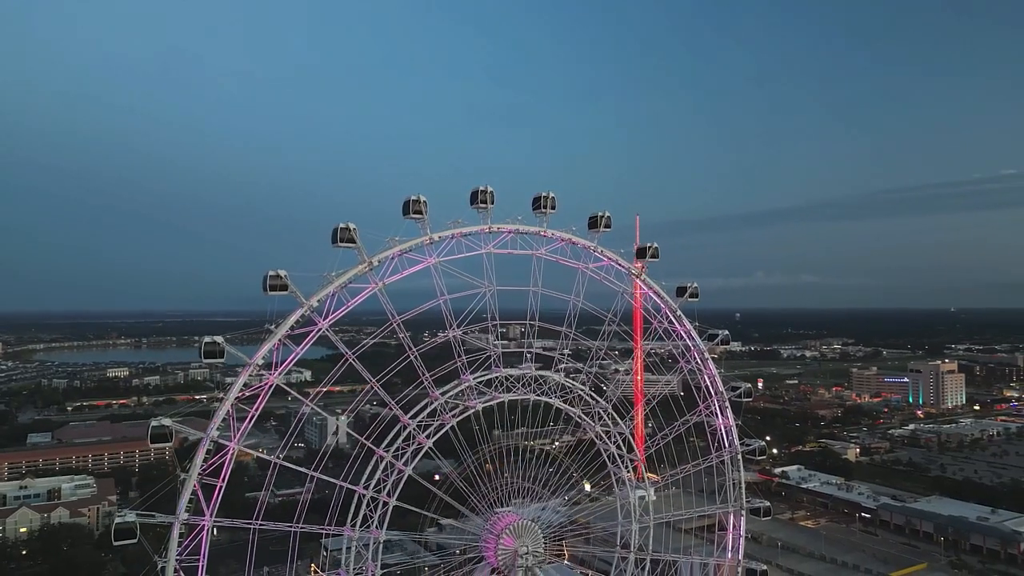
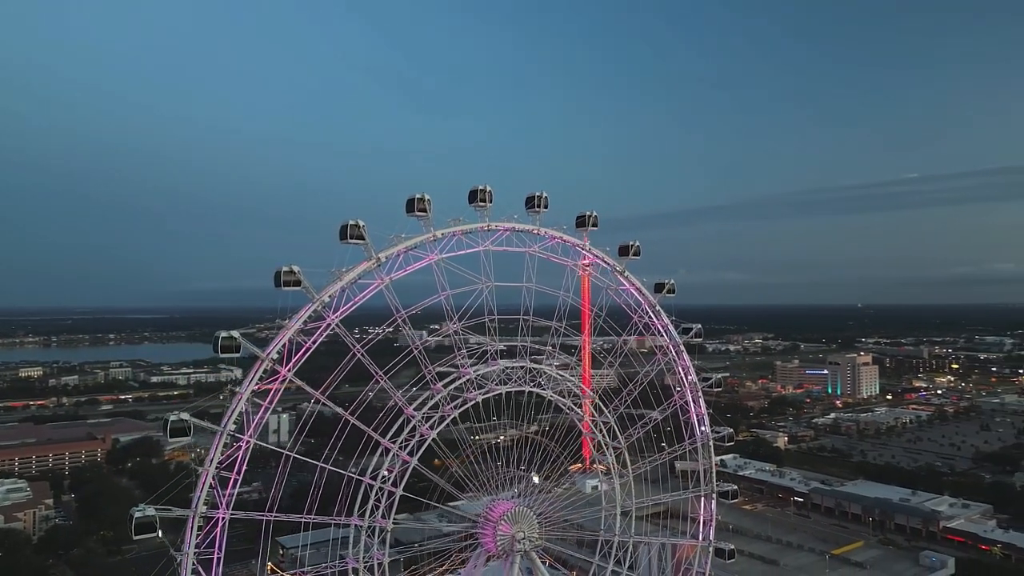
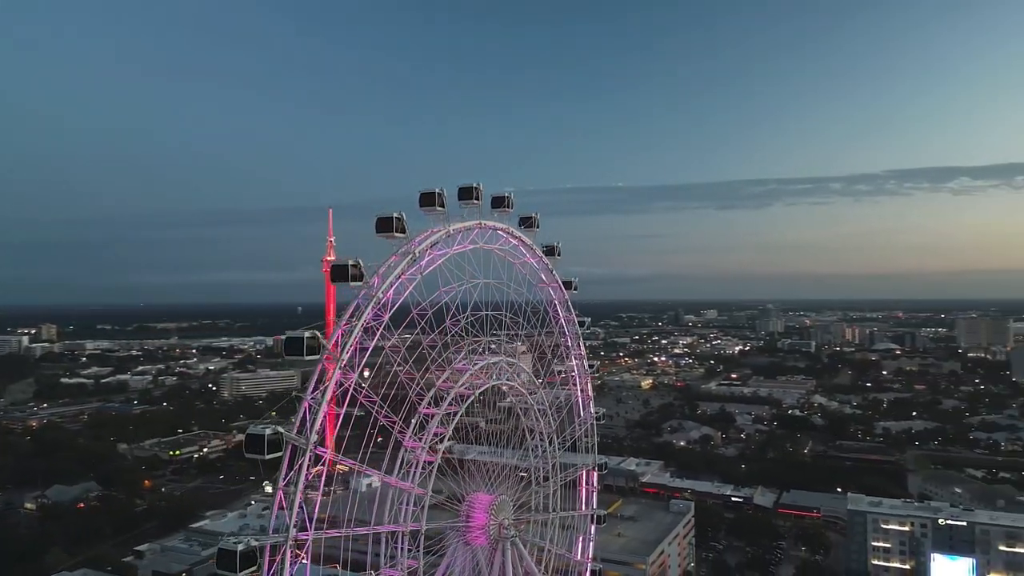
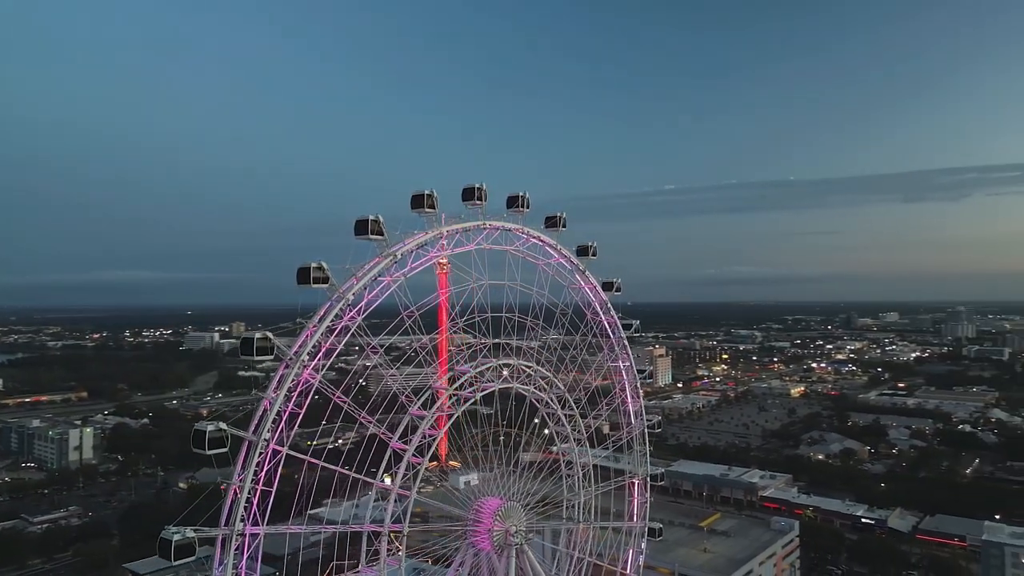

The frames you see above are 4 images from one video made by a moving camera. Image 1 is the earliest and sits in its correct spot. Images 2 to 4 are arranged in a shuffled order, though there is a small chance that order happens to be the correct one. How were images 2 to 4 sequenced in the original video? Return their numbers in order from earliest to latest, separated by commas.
2, 4, 3
